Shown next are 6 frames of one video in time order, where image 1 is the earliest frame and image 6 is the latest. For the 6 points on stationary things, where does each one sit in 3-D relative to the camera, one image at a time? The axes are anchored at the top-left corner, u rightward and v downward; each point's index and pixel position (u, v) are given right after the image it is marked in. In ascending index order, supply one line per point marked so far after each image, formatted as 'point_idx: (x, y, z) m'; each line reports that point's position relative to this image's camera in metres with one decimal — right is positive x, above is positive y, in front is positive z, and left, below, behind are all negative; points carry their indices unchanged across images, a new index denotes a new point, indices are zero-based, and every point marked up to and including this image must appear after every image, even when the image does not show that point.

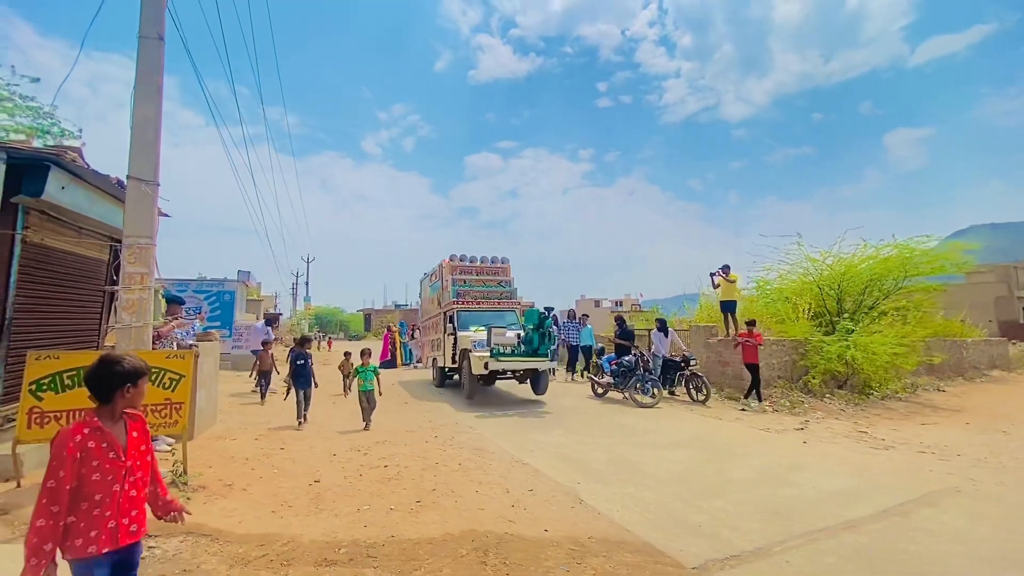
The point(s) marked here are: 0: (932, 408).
0: (+11.5, -3.3, +13.3) m
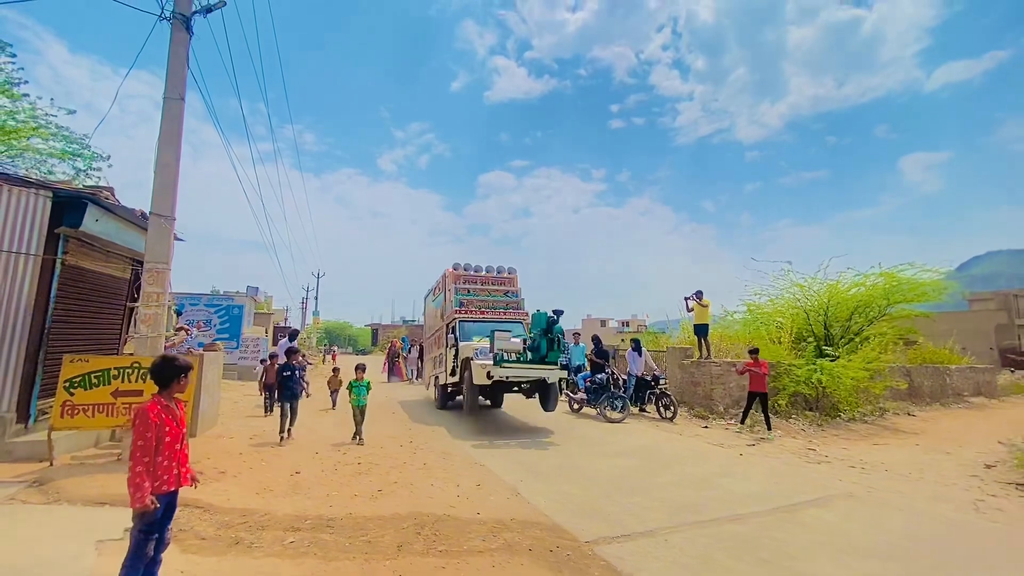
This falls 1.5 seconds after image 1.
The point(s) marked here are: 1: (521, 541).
0: (+10.9, -4.1, +14.0) m
1: (+0.1, -2.5, +4.7) m
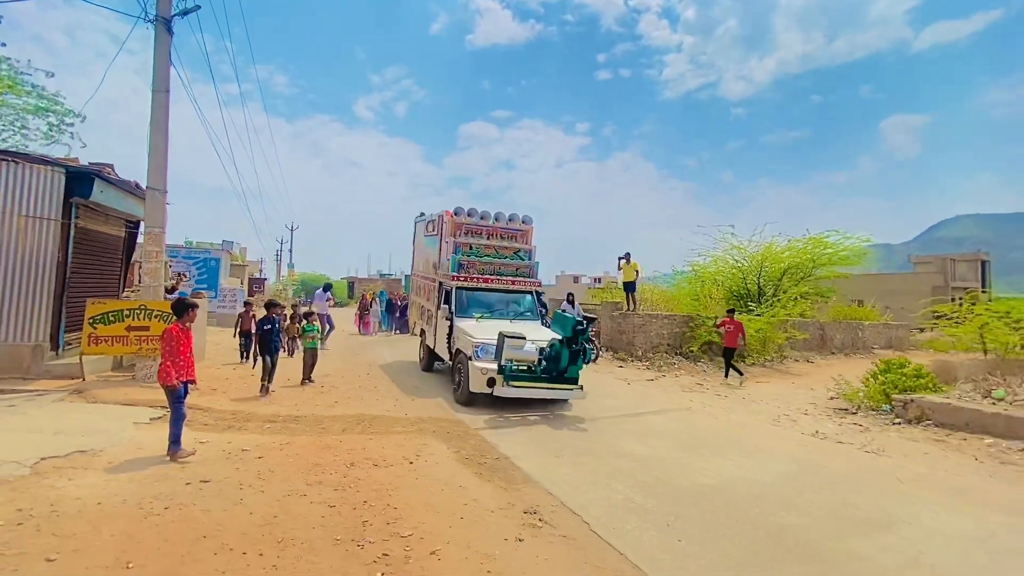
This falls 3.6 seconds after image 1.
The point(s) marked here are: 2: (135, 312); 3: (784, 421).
0: (+9.3, -2.9, +16.7) m
1: (-1.2, -2.0, +6.9) m
2: (-6.3, -0.4, +8.1) m
3: (+5.0, -2.4, +8.8) m
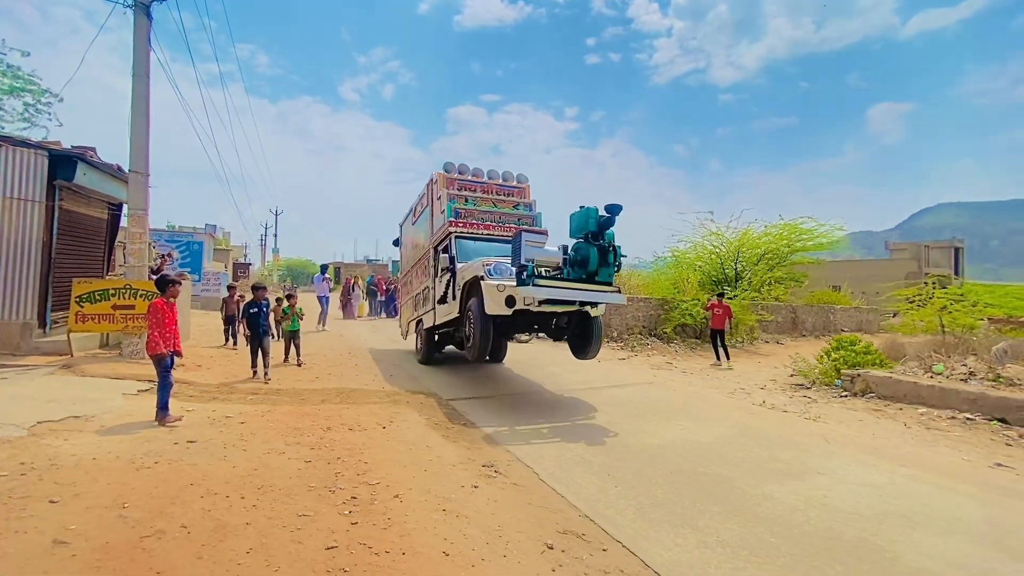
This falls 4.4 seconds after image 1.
0: (+8.5, -2.3, +17.5) m
1: (-1.7, -1.7, +7.4) m
2: (-6.8, -0.1, +8.5) m
3: (+4.4, -2.1, +9.5) m
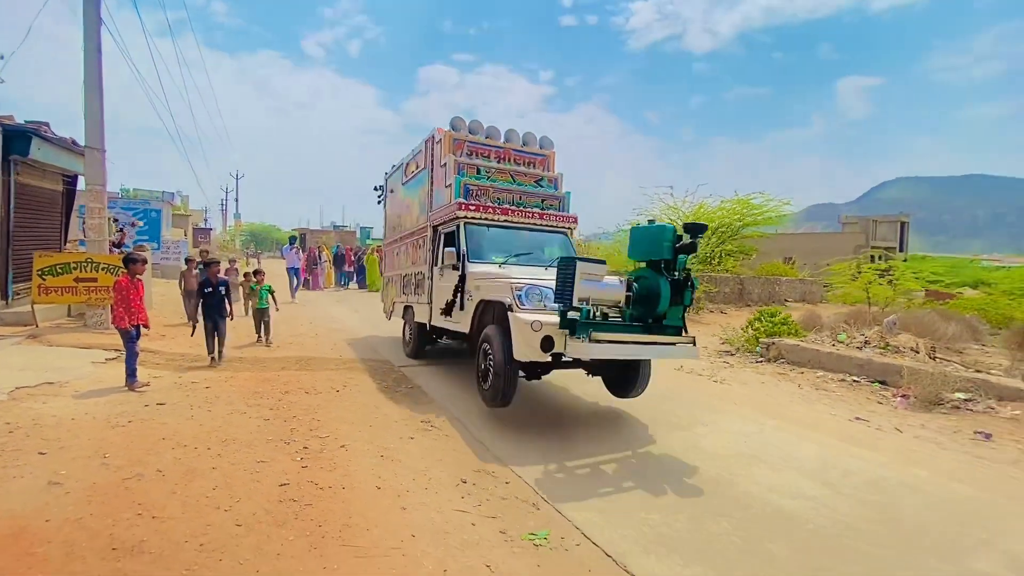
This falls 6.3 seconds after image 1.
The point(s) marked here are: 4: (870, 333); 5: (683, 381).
0: (+7.0, -1.3, +18.8) m
1: (-2.6, -1.3, +8.1) m
2: (-7.7, +0.4, +8.8) m
3: (+3.4, -1.6, +10.6) m
4: (+8.3, -1.0, +11.3) m
5: (+3.0, -1.6, +8.6) m
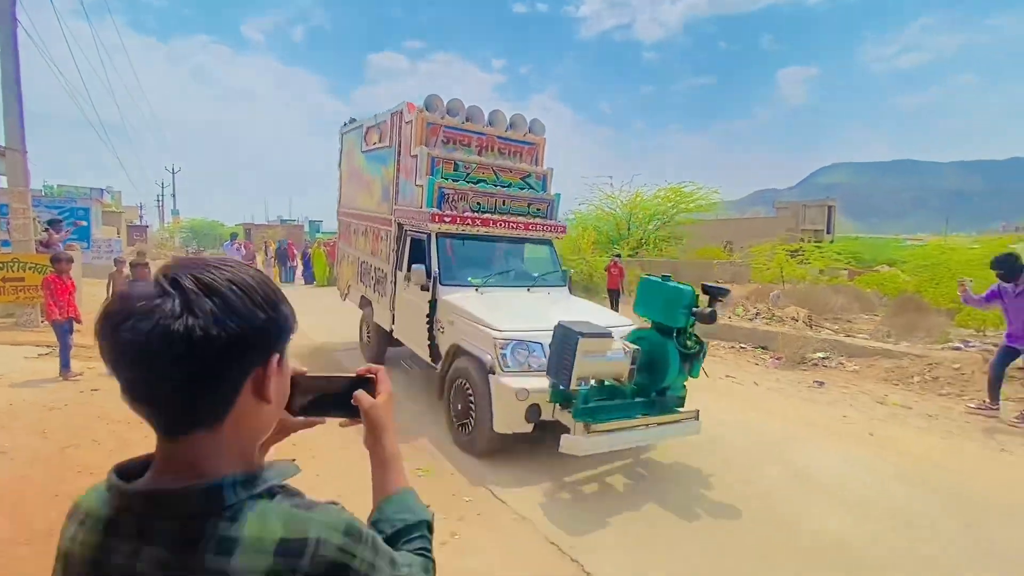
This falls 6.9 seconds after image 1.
0: (+4.7, -0.7, +20.2) m
1: (-4.0, -1.1, +8.7) m
2: (-9.2, +0.4, +8.9) m
3: (+1.8, -1.2, +11.7) m
4: (+6.6, -0.5, +12.8) m
5: (+1.6, -1.3, +9.7) m
